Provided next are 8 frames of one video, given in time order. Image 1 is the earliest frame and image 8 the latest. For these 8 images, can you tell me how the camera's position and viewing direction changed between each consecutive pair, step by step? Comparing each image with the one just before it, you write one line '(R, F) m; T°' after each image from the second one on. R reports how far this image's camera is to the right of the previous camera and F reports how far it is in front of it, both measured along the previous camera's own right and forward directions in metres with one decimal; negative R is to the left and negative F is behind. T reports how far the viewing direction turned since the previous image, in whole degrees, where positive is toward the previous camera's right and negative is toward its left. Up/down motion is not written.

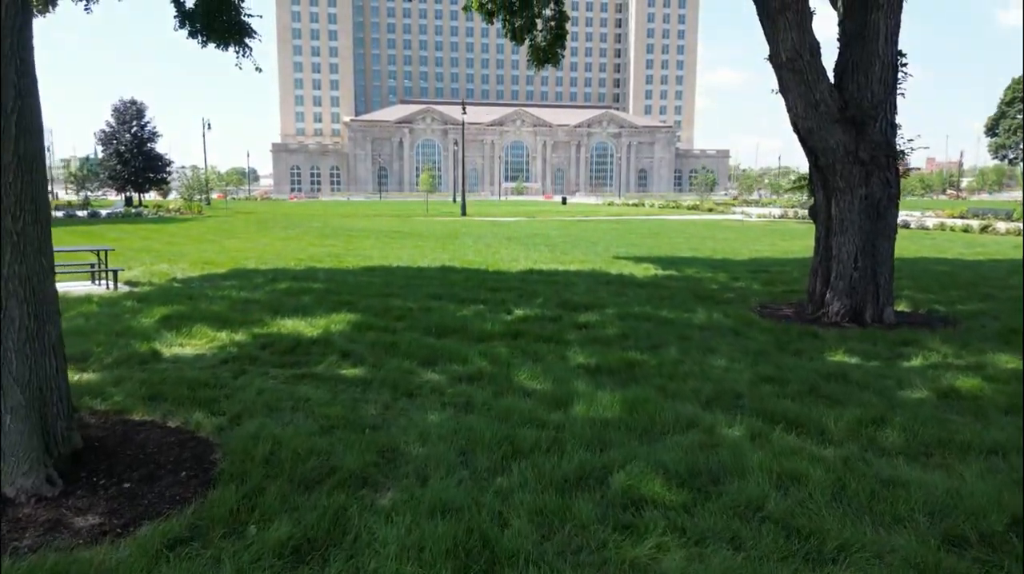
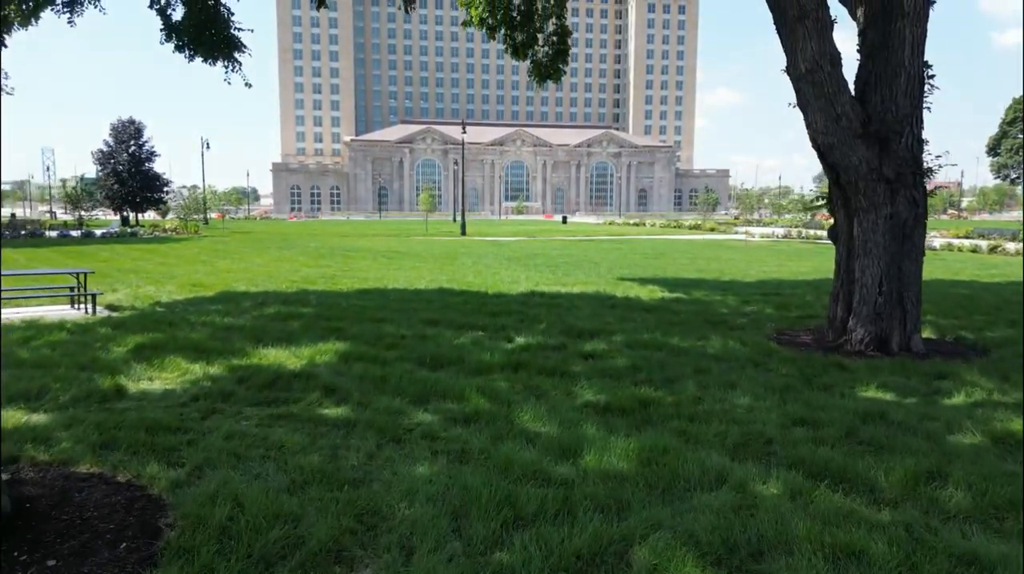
(0.0, +0.6) m; 0°
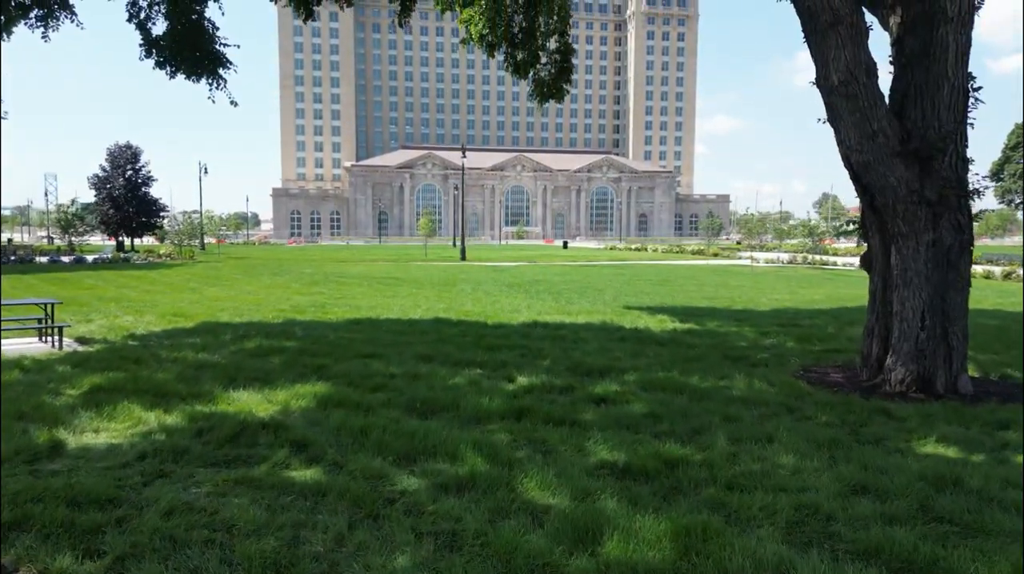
(0.0, +0.8) m; 0°
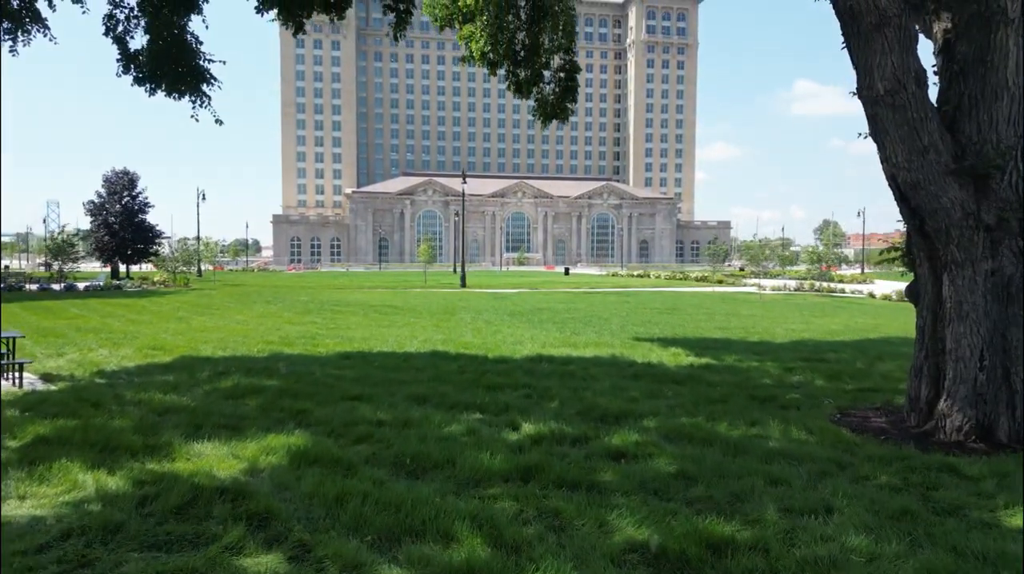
(0.0, +0.8) m; 0°
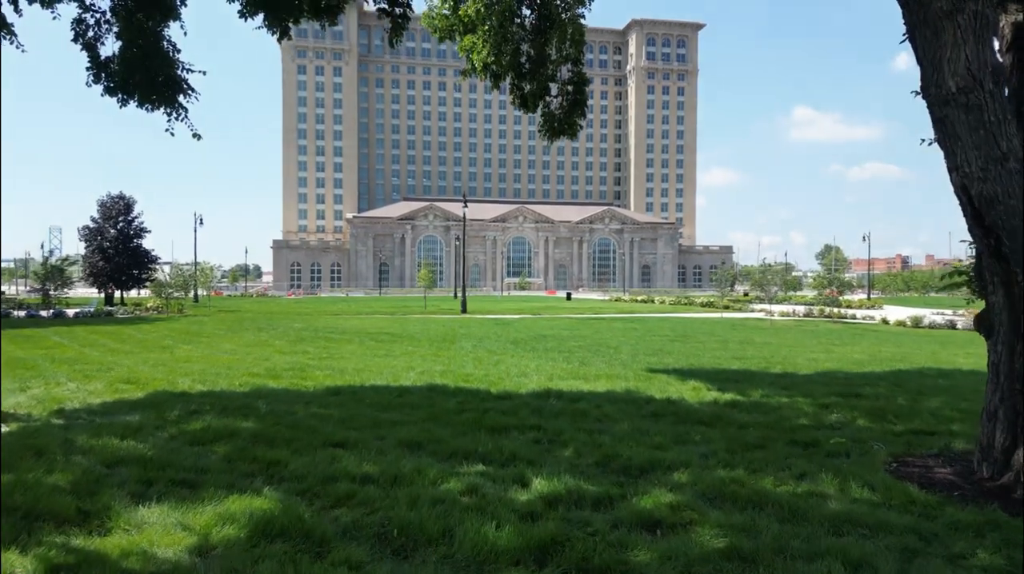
(-0.1, +0.9) m; 0°
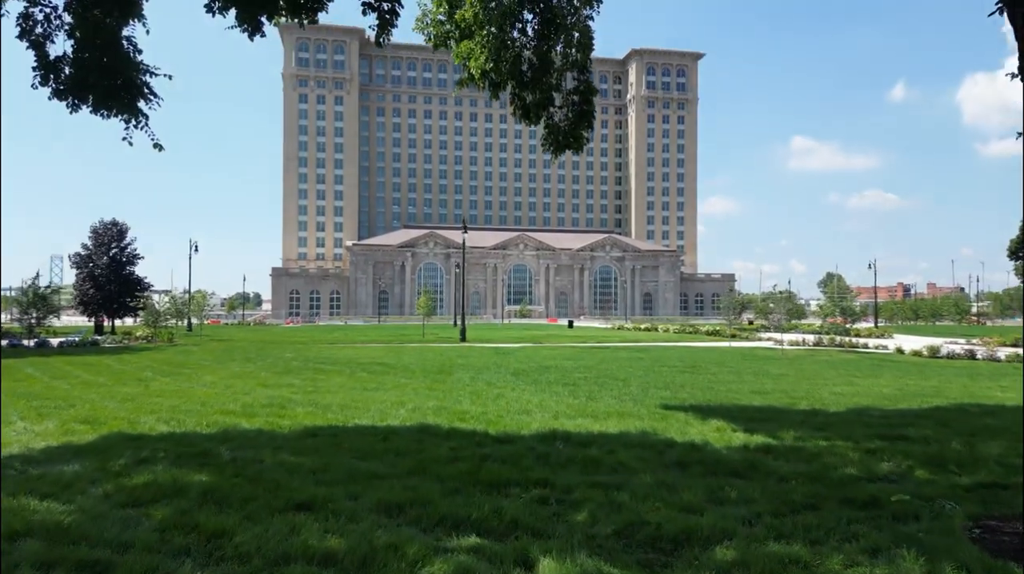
(0.0, +1.1) m; 0°
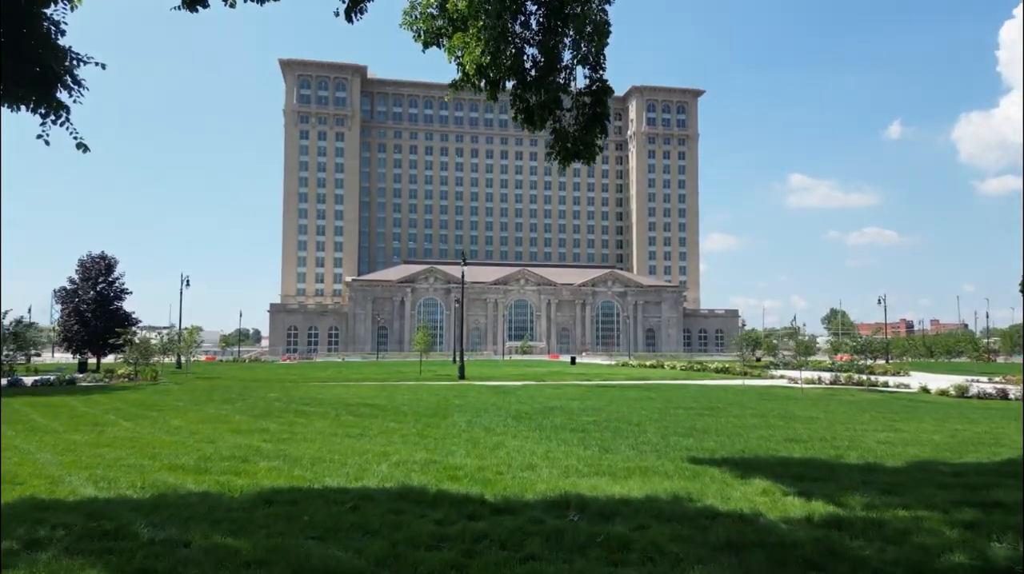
(0.0, +1.6) m; 0°
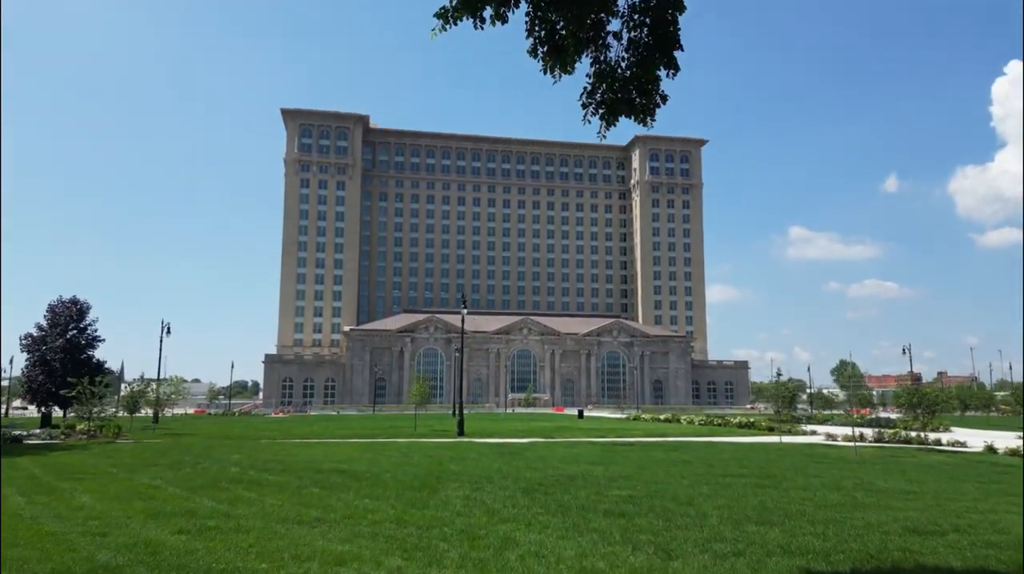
(-0.2, +3.4) m; 0°
